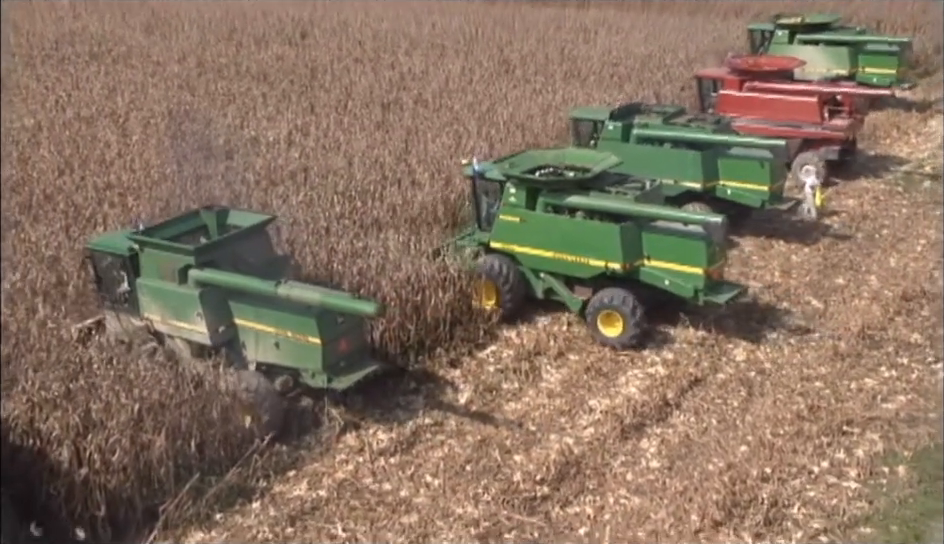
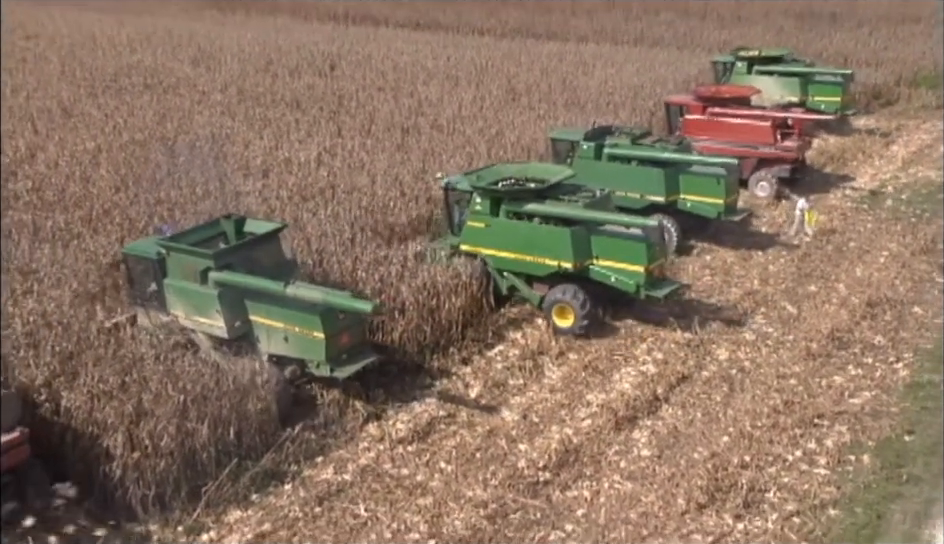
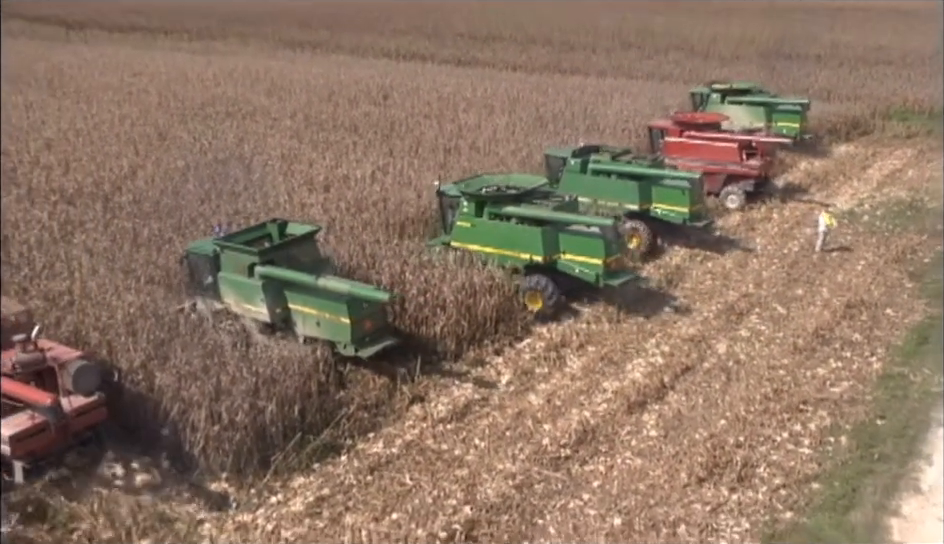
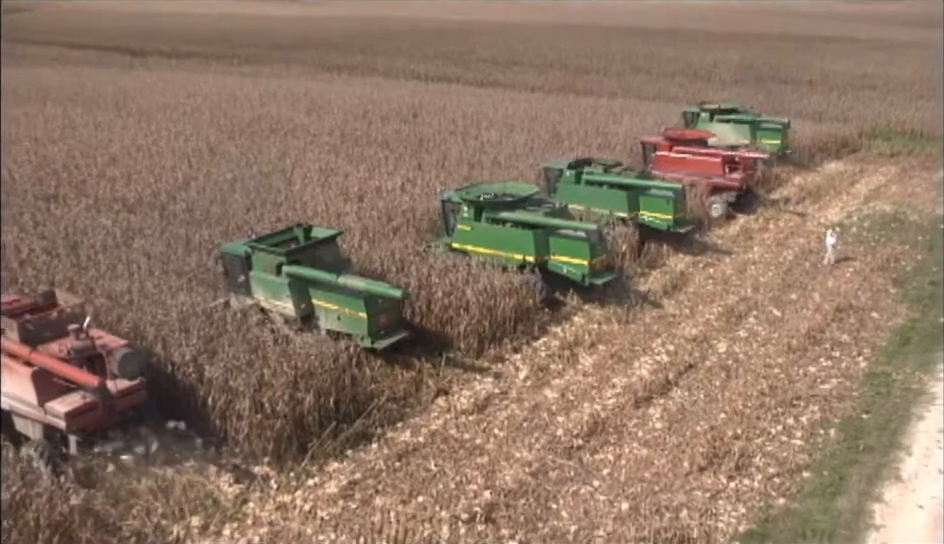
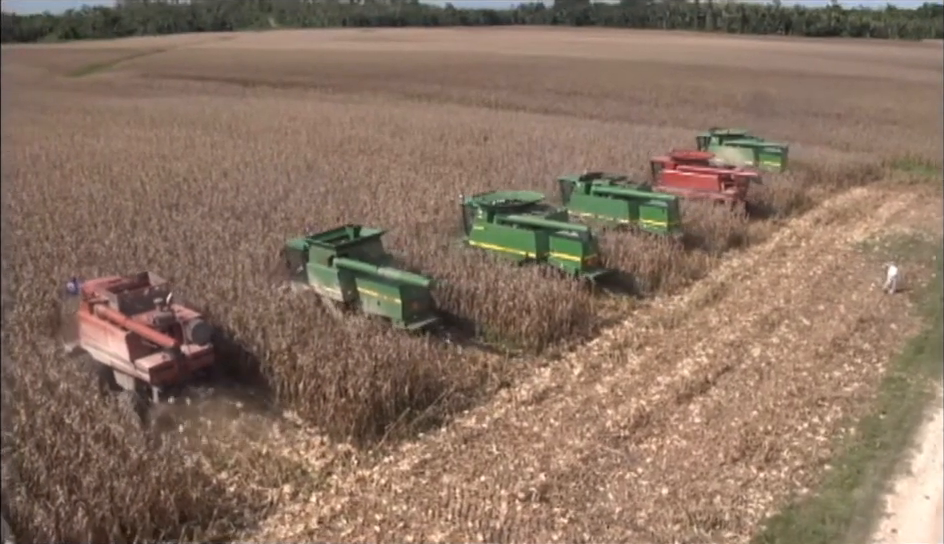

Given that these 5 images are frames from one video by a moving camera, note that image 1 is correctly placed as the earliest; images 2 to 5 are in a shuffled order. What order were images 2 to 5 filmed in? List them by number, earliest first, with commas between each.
2, 3, 4, 5
